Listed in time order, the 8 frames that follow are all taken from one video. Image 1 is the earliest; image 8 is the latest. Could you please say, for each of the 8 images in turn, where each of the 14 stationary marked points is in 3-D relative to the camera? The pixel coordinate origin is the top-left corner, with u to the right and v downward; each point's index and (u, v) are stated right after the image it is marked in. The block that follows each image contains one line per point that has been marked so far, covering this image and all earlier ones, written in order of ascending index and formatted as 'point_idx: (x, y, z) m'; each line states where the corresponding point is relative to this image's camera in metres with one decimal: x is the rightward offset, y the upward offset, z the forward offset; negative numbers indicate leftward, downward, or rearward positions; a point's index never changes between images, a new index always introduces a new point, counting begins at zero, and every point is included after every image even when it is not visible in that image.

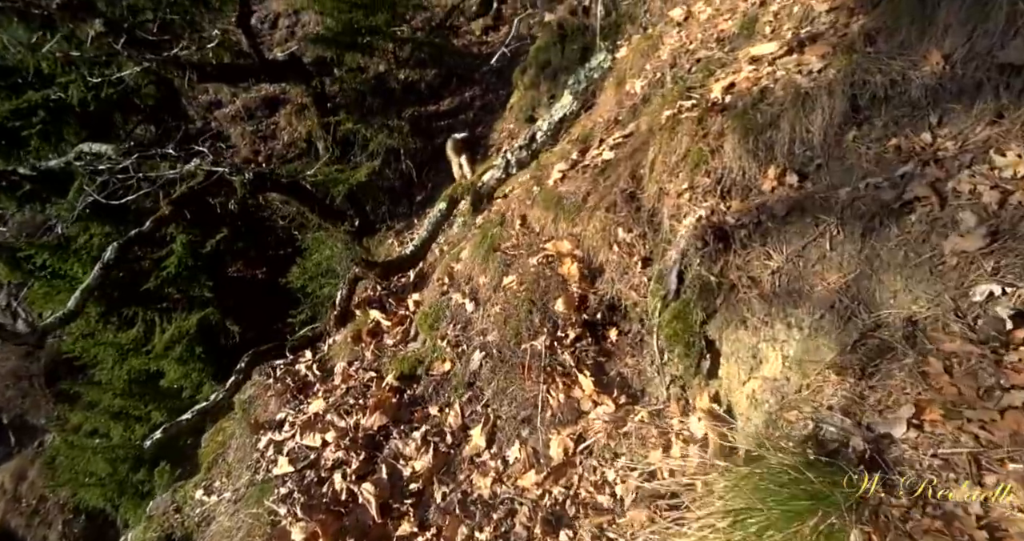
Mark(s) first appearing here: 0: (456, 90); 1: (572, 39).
0: (-1.2, +3.3, +11.6) m
1: (+0.5, +2.0, +5.4) m
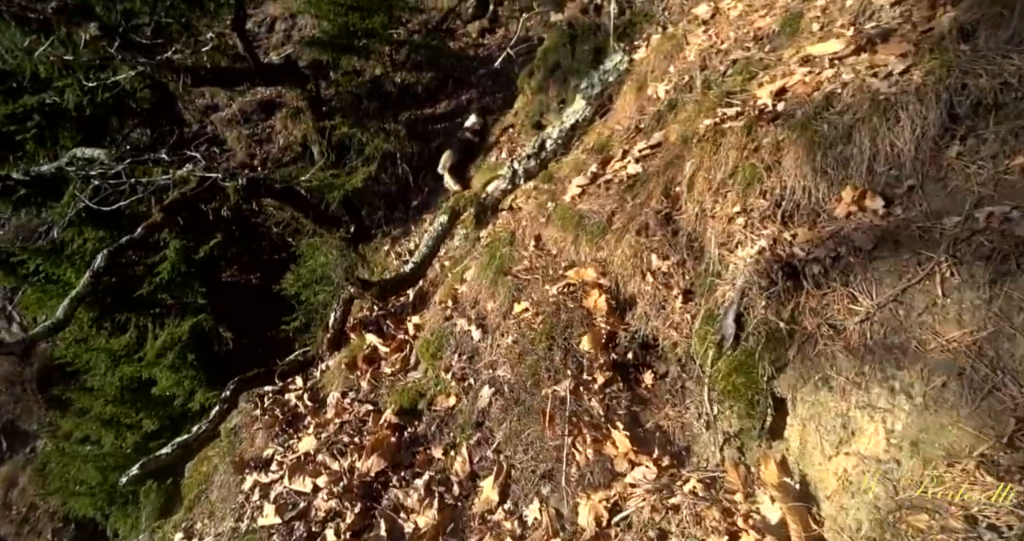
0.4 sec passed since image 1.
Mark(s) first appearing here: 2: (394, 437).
0: (-1.2, +3.1, +11.2) m
1: (+0.6, +1.8, +5.1) m
2: (-0.6, -0.9, +3.5) m
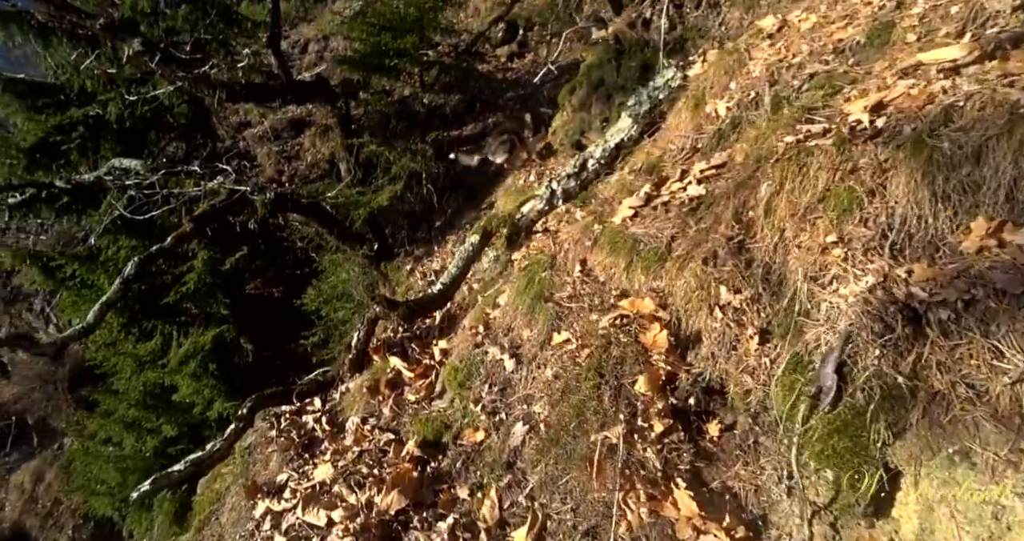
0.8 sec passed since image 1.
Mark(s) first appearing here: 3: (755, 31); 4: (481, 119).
0: (-0.6, +2.7, +11.1) m
1: (+0.9, +1.6, +4.9) m
2: (-0.5, -1.0, +3.2) m
3: (+1.6, +1.6, +4.2) m
4: (-0.7, +2.8, +11.5) m
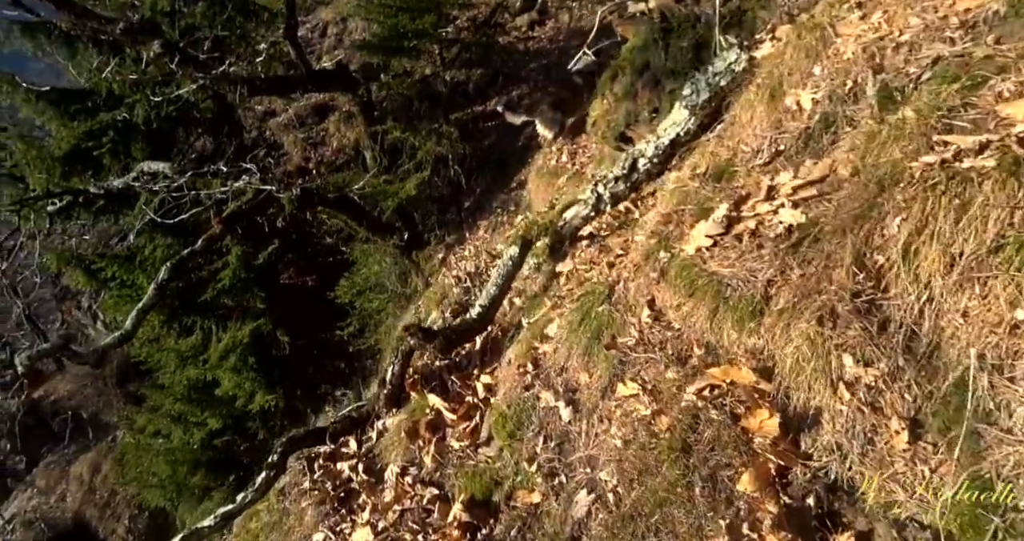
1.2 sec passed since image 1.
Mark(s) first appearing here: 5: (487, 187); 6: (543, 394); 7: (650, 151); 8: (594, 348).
0: (-0.2, +3.0, +10.5) m
1: (+1.1, +1.6, +4.3) m
2: (-0.2, -1.2, +2.8) m
3: (+1.8, +1.6, +3.6) m
4: (-0.2, +3.0, +11.0) m
5: (-0.4, +1.5, +10.3) m
6: (+0.1, -0.6, +3.2) m
7: (+0.8, +0.7, +3.8) m
8: (+0.4, -0.3, +3.1) m
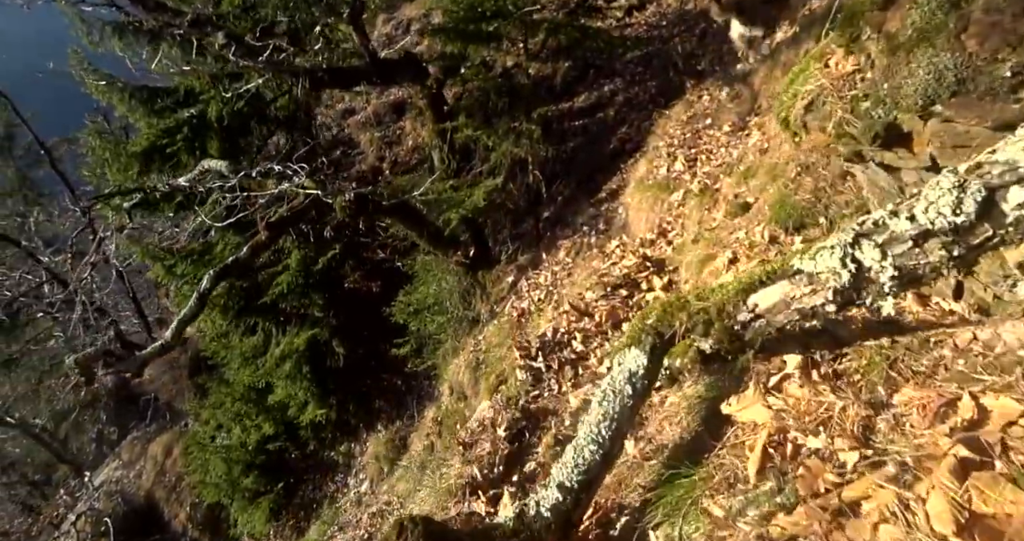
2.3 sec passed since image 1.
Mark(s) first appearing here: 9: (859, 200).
0: (+1.1, +2.5, +8.4) m
1: (+1.5, +1.2, +2.1) m
2: (-0.1, -1.6, +0.8) m
3: (+2.1, +1.1, +1.3) m
4: (+1.2, +2.6, +8.9) m
5: (+0.8, +1.0, +8.2) m
6: (+0.4, -1.0, +1.1) m
7: (+1.2, +0.3, +1.6) m
8: (+0.6, -0.7, +1.0) m
9: (+2.1, +0.4, +3.8) m
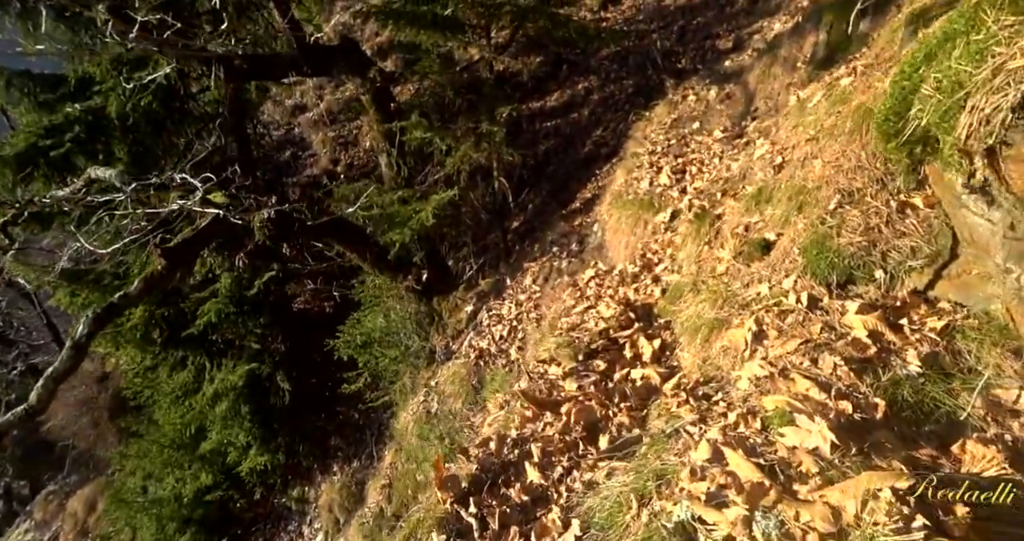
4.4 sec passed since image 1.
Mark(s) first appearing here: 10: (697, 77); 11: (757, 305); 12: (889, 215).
0: (+0.6, +2.2, +7.2) m
1: (+1.3, +0.8, +0.9) m
2: (-0.2, -1.9, -0.4) m
3: (+1.9, +0.8, +0.2) m
4: (+0.6, +2.3, +7.7) m
5: (+0.3, +0.7, +7.0) m
6: (+0.2, -1.3, -0.1) m
7: (+0.9, 0.0, +0.5) m
8: (+0.4, -1.0, -0.2) m
9: (+1.8, +0.1, +2.7) m
10: (+1.9, +2.1, +6.7) m
11: (+1.1, -0.2, +3.0) m
12: (+1.7, +0.2, +2.9) m
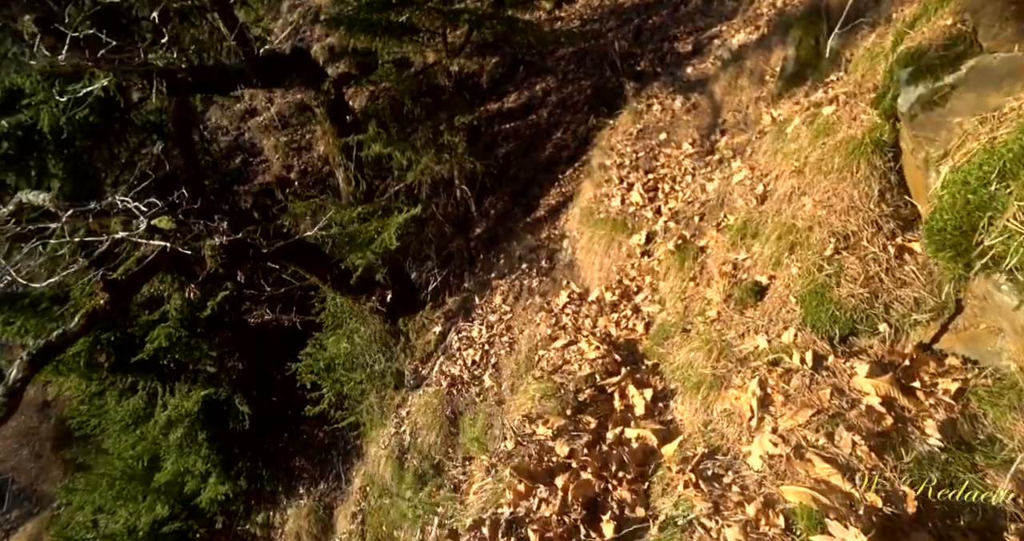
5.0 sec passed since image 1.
0: (+0.2, +2.0, +7.0) m
1: (+1.3, +0.6, +0.8) m
2: (0.0, -2.2, -0.6) m
3: (+2.0, +0.5, +0.1) m
4: (+0.2, +2.1, +7.5) m
5: (0.0, +0.5, +6.8) m
6: (+0.3, -1.6, -0.3) m
7: (+1.0, -0.3, +0.3) m
8: (+0.5, -1.3, -0.3) m
9: (+1.7, -0.1, +2.6) m
10: (+1.5, +1.9, +6.6) m
11: (+1.1, -0.4, +2.8) m
12: (+1.6, 0.0, +2.8) m
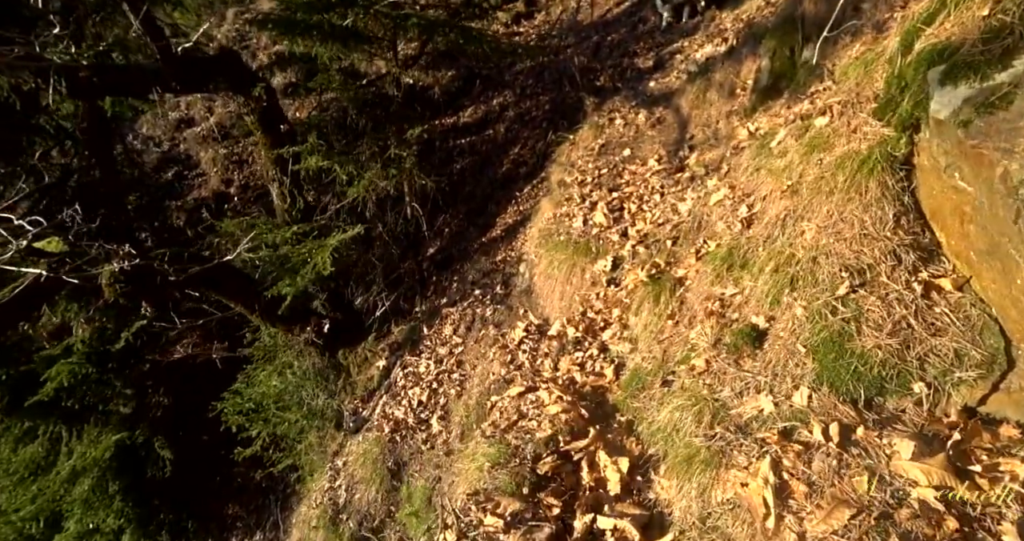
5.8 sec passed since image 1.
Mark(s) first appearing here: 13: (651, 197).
0: (-0.3, +1.8, +6.5) m
1: (+1.2, +0.5, +0.3) m
2: (0.0, -2.3, -1.3) m
3: (+1.9, +0.4, -0.4) m
4: (-0.3, +1.8, +6.9) m
5: (-0.5, +0.3, +6.2) m
6: (+0.3, -1.7, -0.9) m
7: (+1.0, -0.4, -0.2) m
8: (+0.6, -1.4, -1.0) m
9: (+1.5, -0.2, +2.1) m
10: (+1.1, +1.6, +6.1) m
11: (+0.9, -0.6, +2.3) m
12: (+1.4, -0.1, +2.3) m
13: (+1.1, +0.6, +5.1) m
